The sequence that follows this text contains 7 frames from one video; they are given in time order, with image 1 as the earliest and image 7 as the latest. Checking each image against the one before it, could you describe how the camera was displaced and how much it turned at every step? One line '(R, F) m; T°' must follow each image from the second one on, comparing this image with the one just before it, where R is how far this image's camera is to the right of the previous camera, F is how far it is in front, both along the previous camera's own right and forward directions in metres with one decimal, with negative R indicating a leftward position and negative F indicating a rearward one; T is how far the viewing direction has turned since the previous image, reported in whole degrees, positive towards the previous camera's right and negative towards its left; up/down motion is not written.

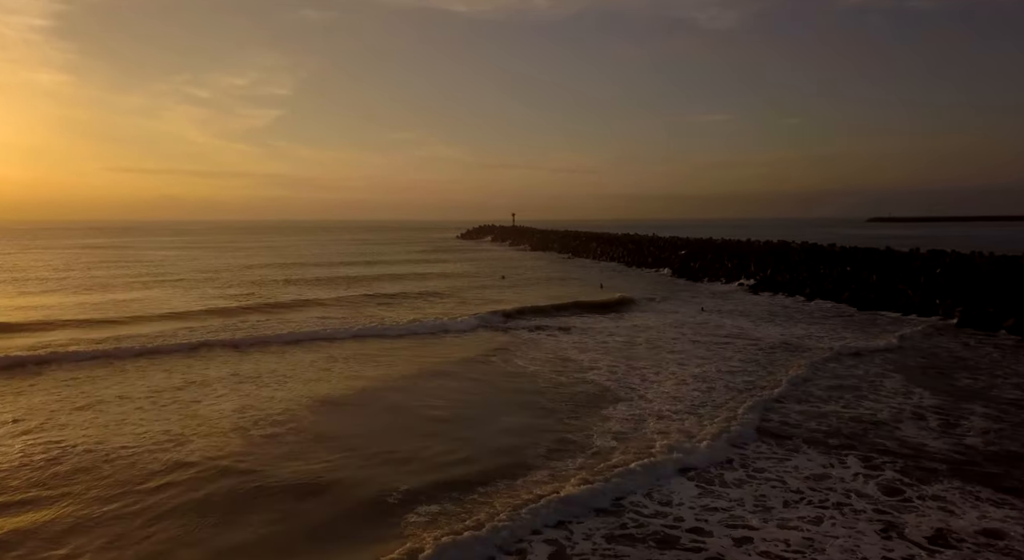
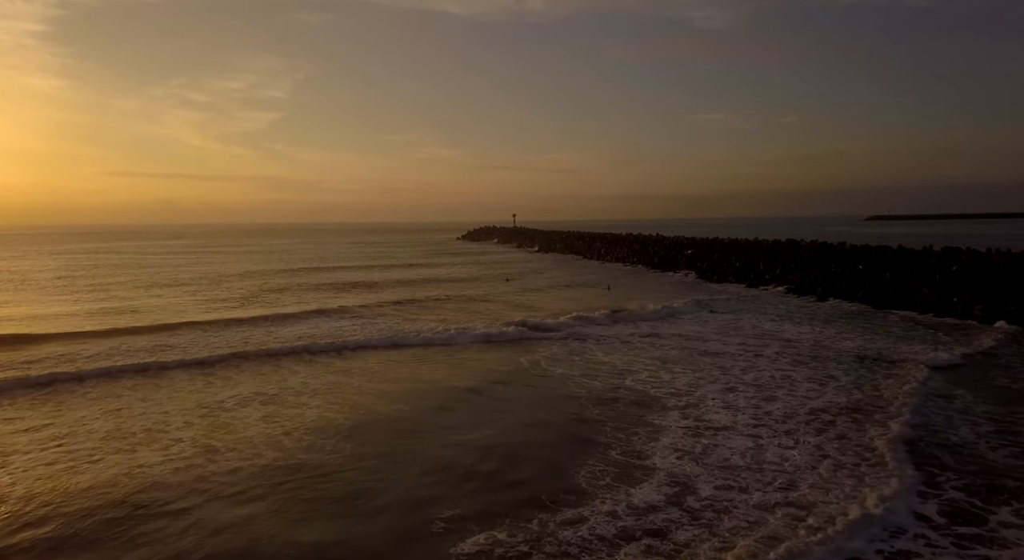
(-1.8, +1.2) m; 0°
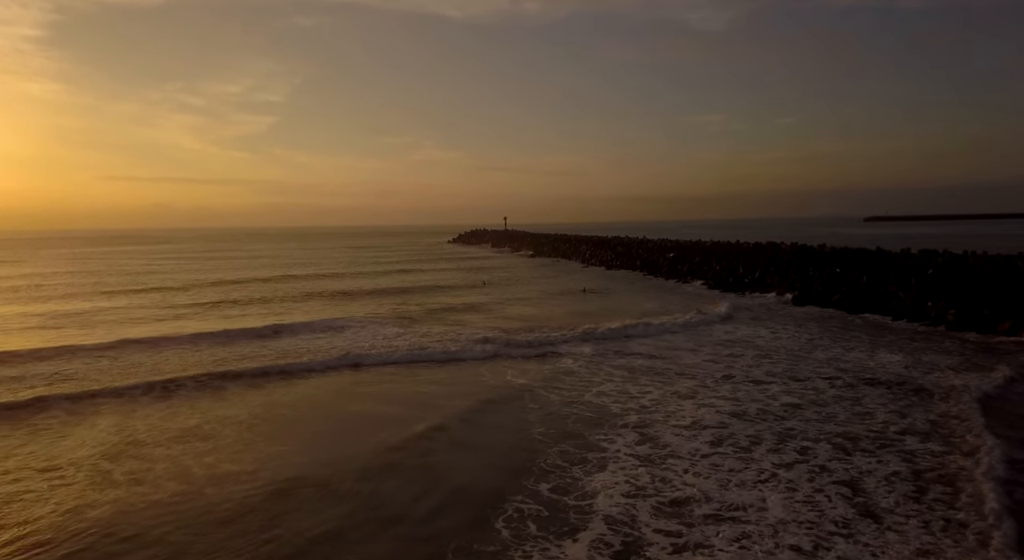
(+1.0, -0.3) m; 0°
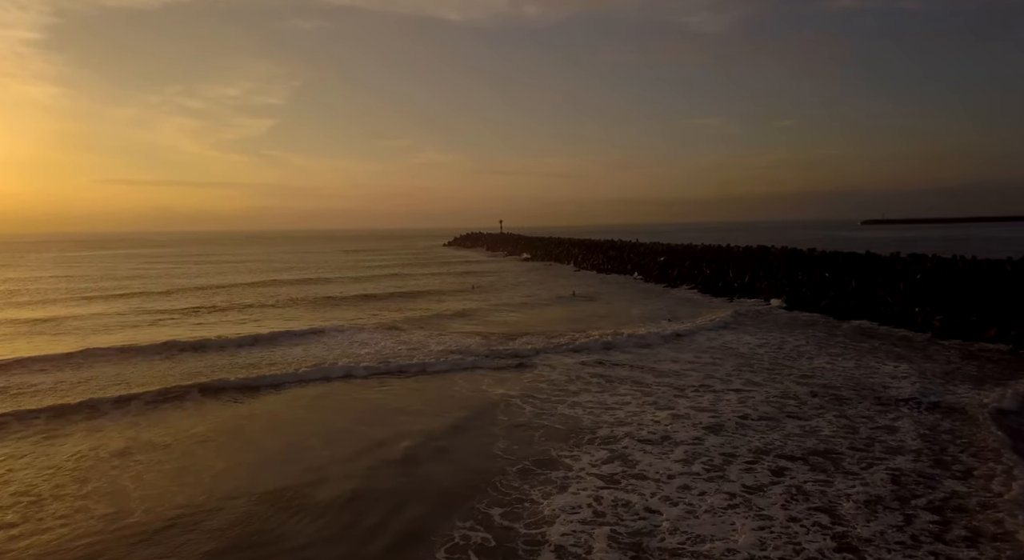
(+0.4, +0.3) m; 0°
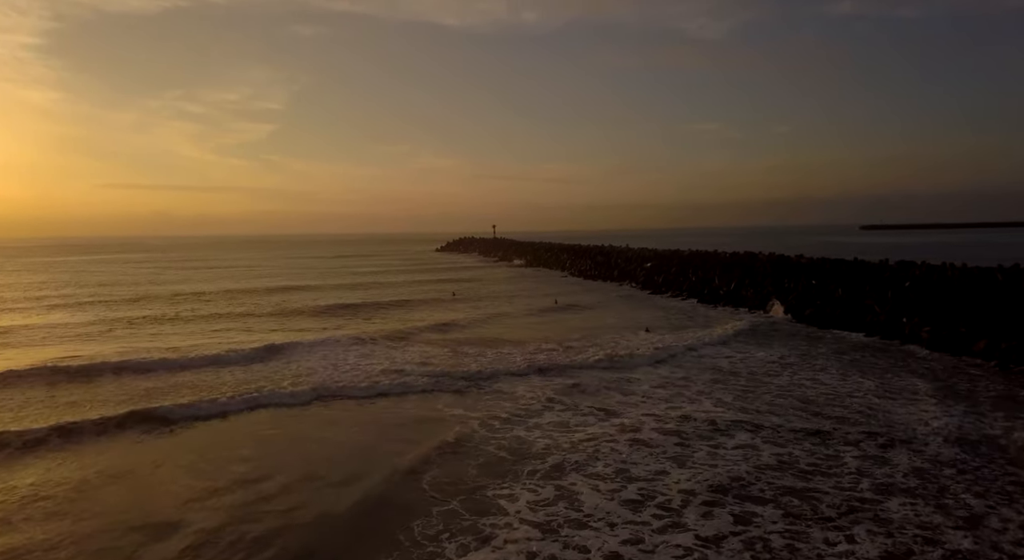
(+0.7, +0.9) m; 0°
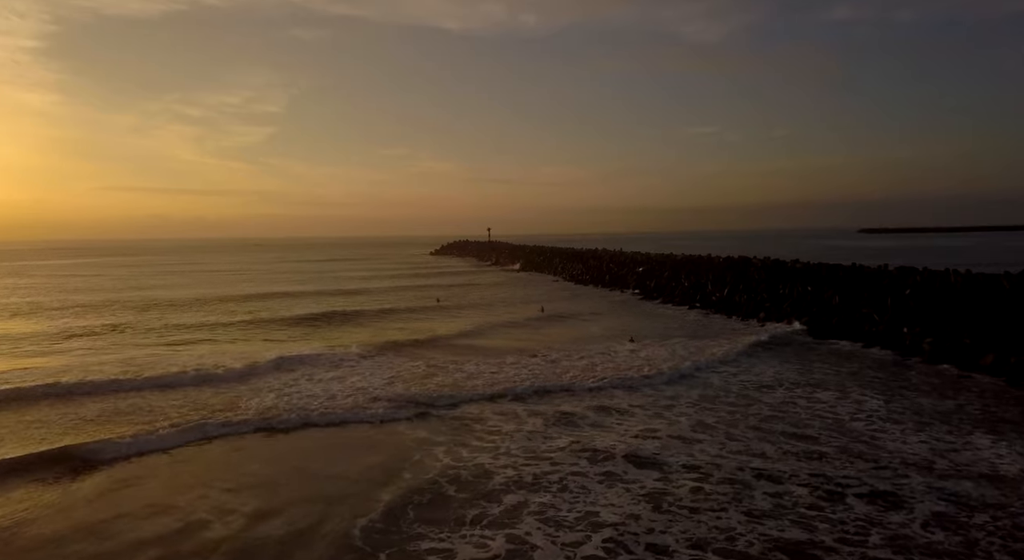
(+0.5, +1.0) m; 0°
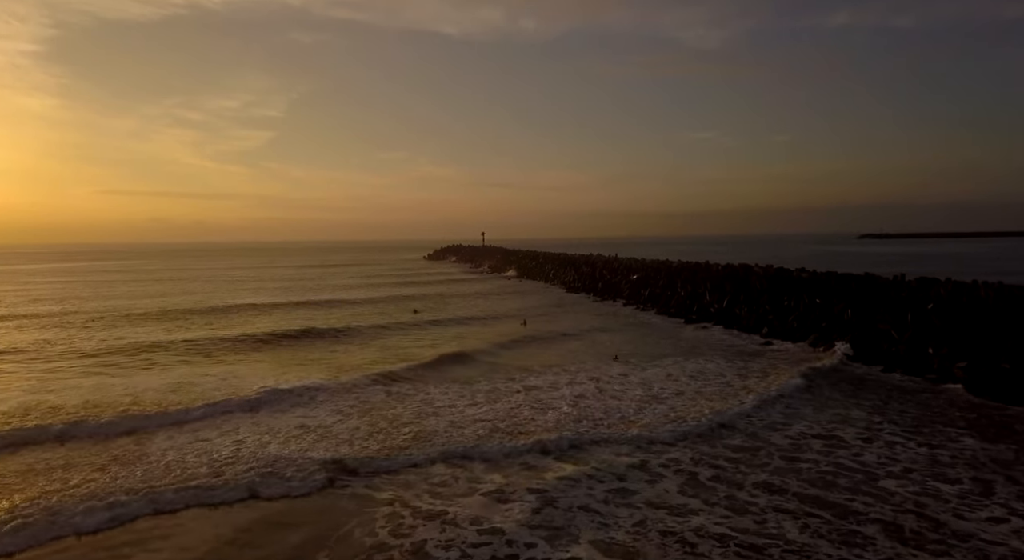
(+0.6, +1.9) m; 0°
